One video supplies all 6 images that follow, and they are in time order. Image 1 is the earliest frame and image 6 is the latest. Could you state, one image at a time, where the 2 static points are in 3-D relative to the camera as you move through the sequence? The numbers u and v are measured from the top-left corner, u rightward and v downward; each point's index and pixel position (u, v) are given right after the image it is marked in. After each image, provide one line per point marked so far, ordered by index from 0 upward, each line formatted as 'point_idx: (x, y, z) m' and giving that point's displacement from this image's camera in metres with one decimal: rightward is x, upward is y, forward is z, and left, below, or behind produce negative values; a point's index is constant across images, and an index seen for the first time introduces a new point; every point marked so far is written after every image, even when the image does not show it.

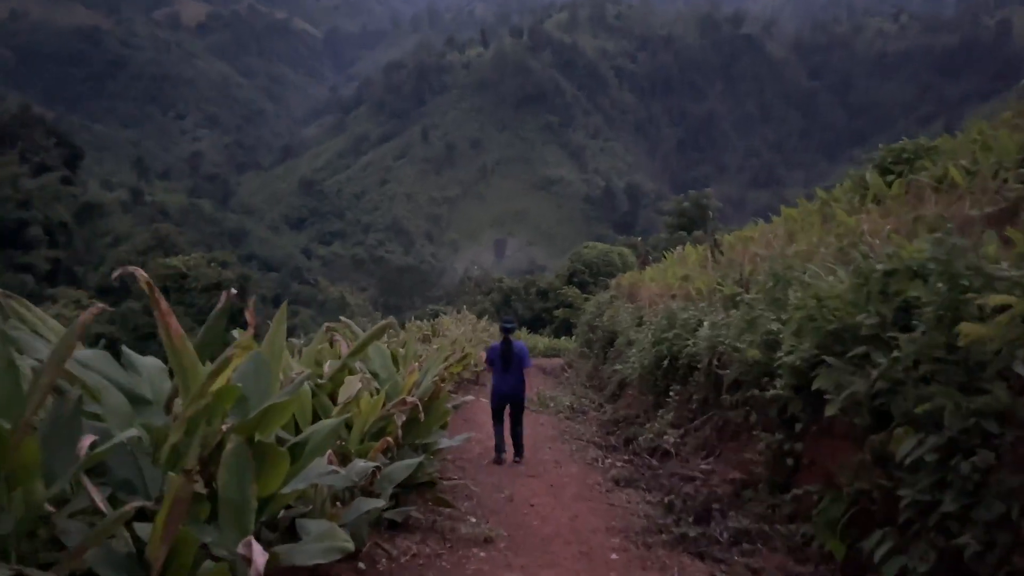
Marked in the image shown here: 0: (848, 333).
0: (+1.6, -0.2, +3.9) m
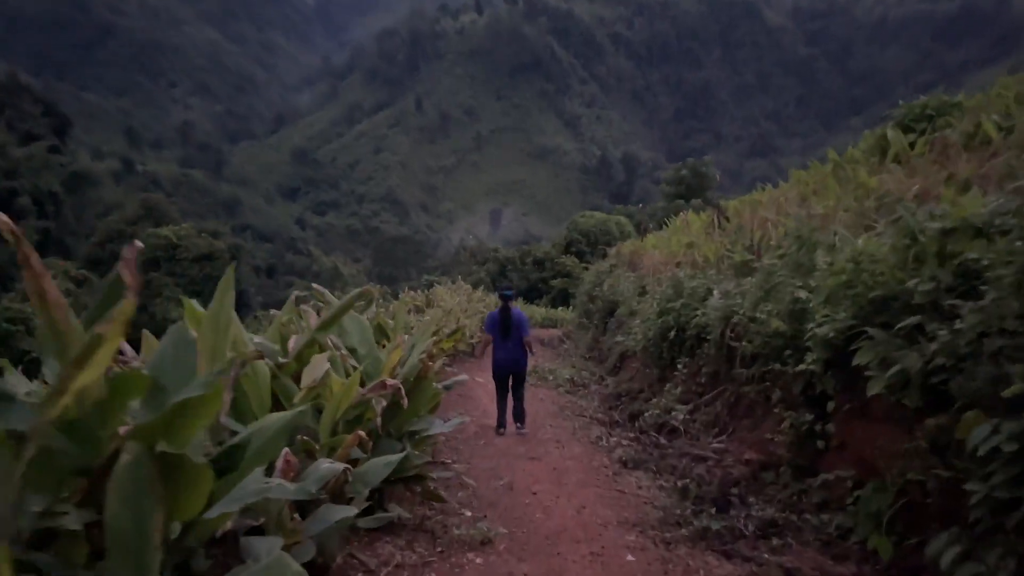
0: (+1.6, -0.1, +3.4) m
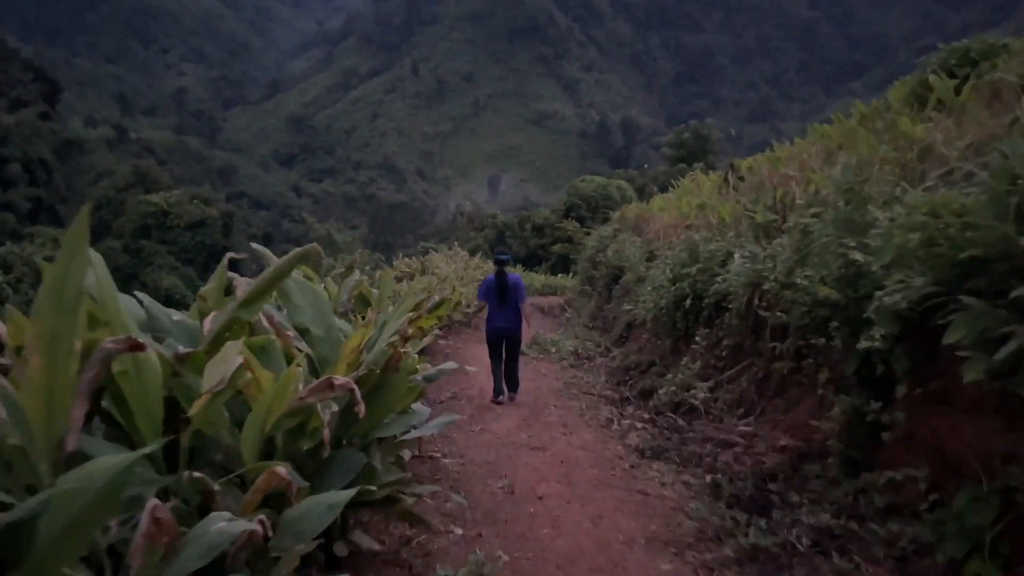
0: (+1.6, +0.1, +2.7) m
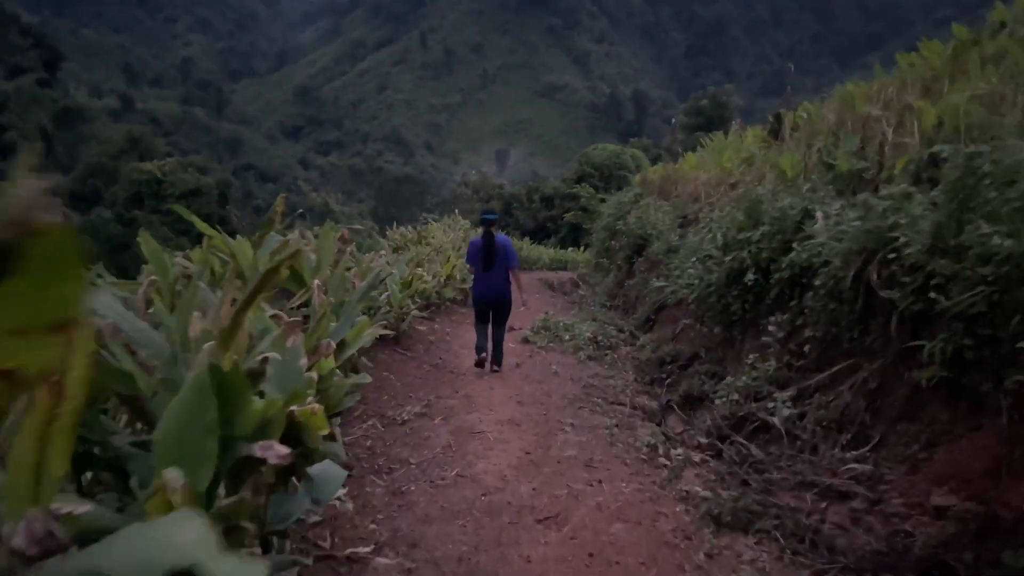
0: (+1.6, +0.1, +1.0) m
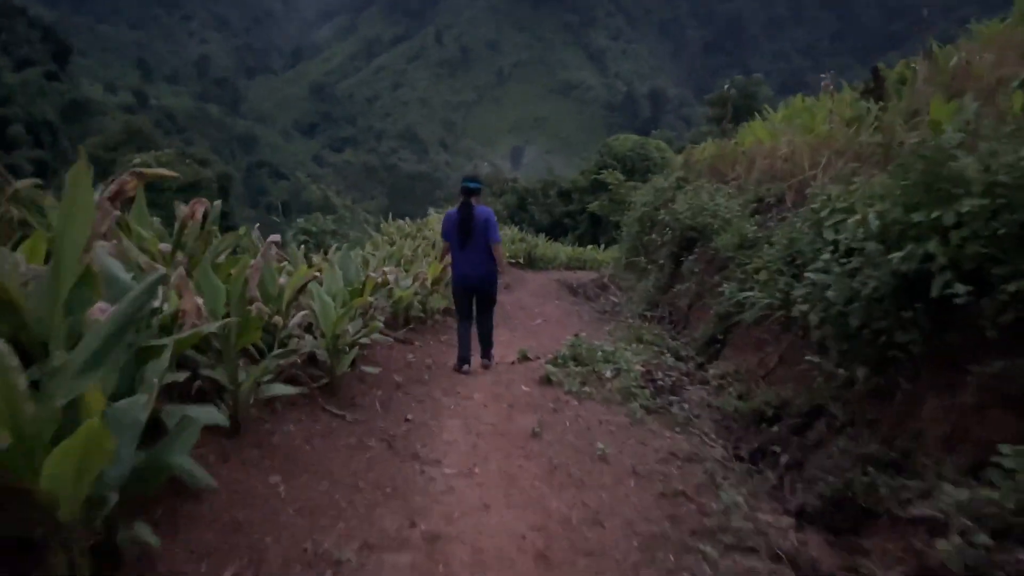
0: (+1.6, +0.1, -1.2) m
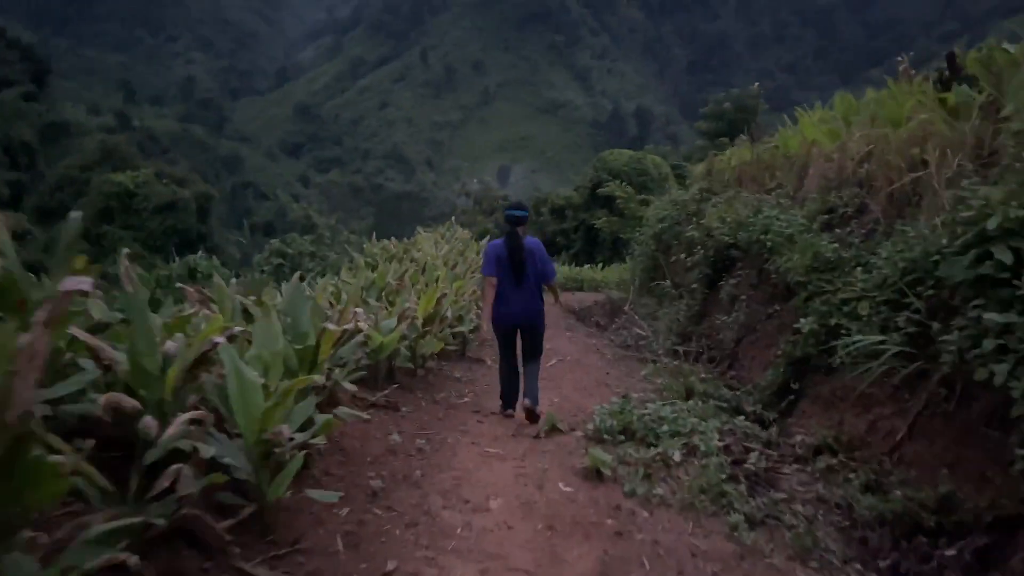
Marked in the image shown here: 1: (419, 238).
0: (+1.8, 0.0, -2.4) m
1: (-1.2, +0.7, +10.2) m
